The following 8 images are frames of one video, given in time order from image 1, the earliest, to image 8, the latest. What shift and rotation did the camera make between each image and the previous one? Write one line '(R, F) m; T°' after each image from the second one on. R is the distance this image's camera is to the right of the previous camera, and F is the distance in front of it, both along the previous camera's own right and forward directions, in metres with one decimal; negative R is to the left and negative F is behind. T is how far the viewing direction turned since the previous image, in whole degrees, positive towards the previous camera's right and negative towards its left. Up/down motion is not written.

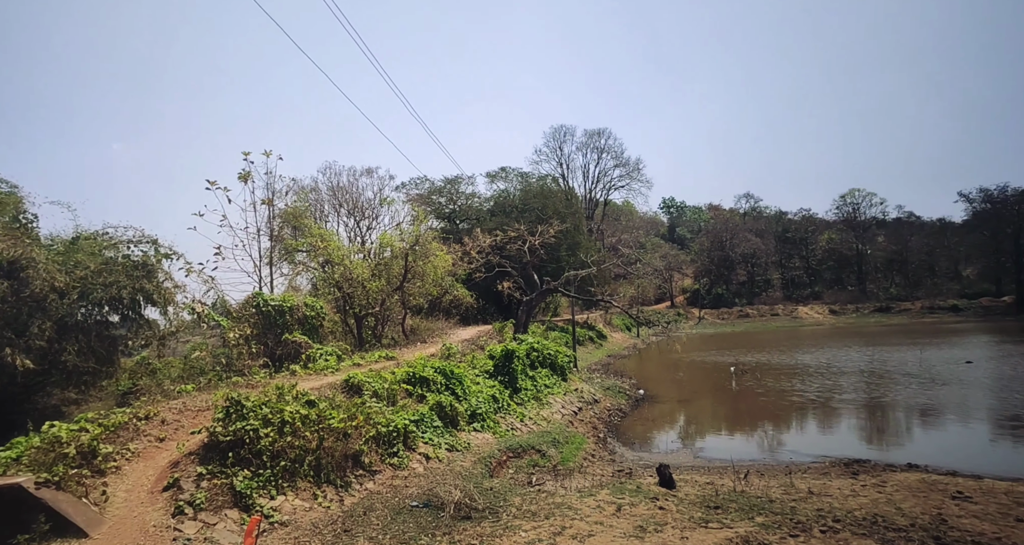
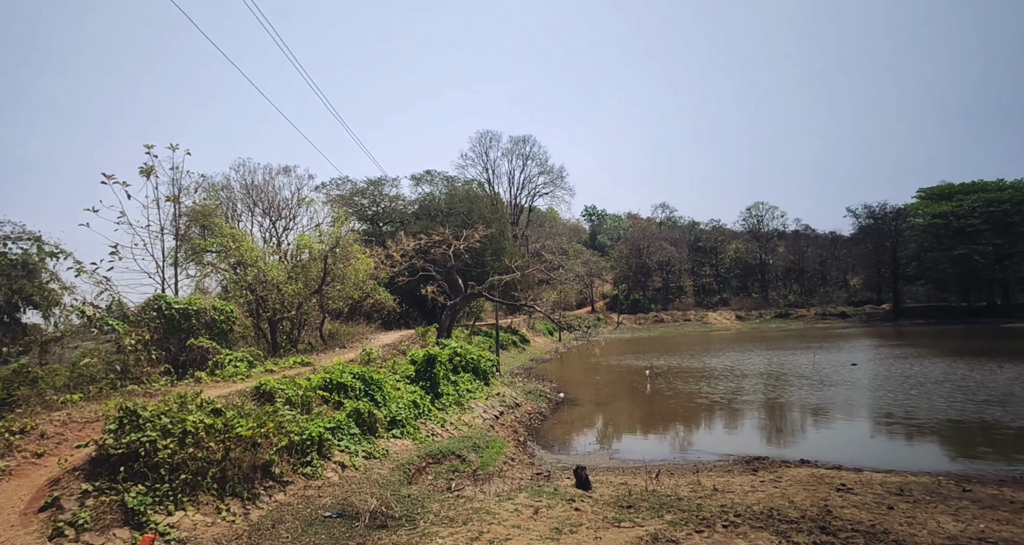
(+0.2, -0.1) m; +7°
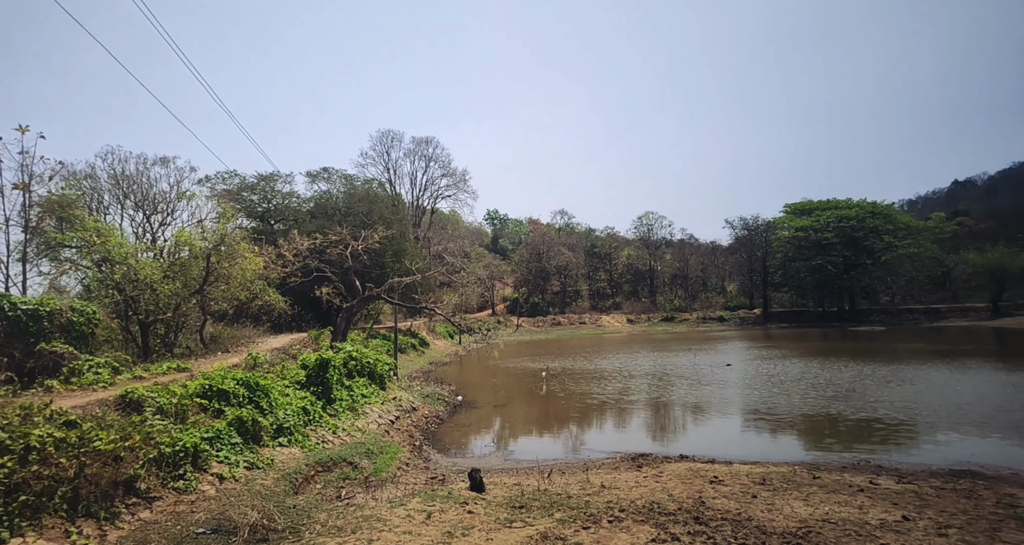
(+0.4, -0.1) m; +9°
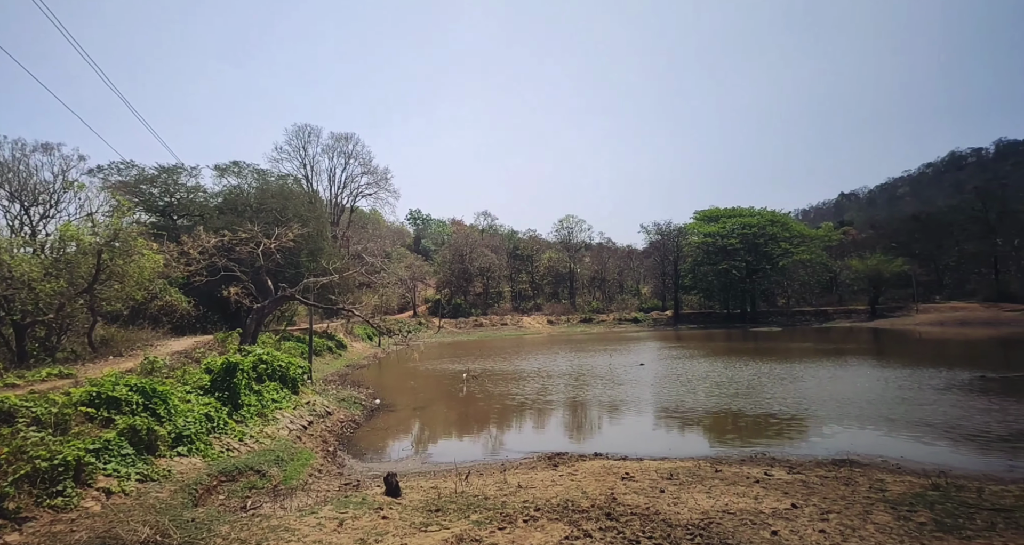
(+0.3, 0.0) m; +7°
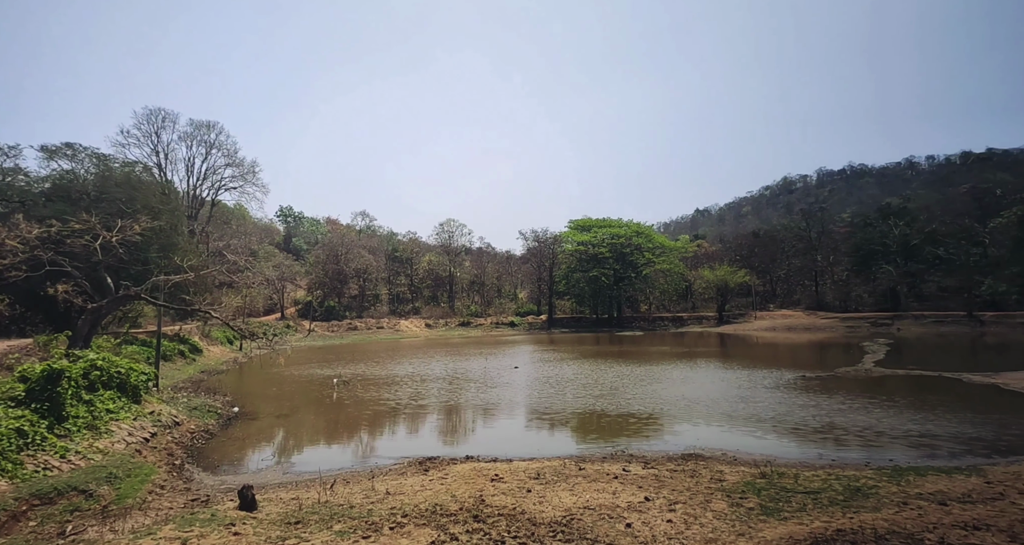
(+0.3, 0.0) m; +11°
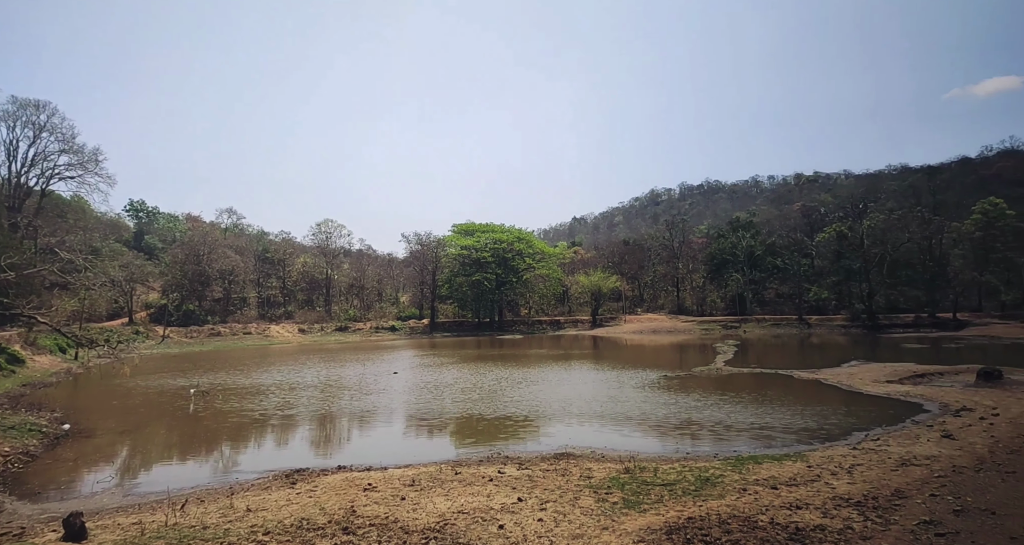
(+0.3, -0.1) m; +11°
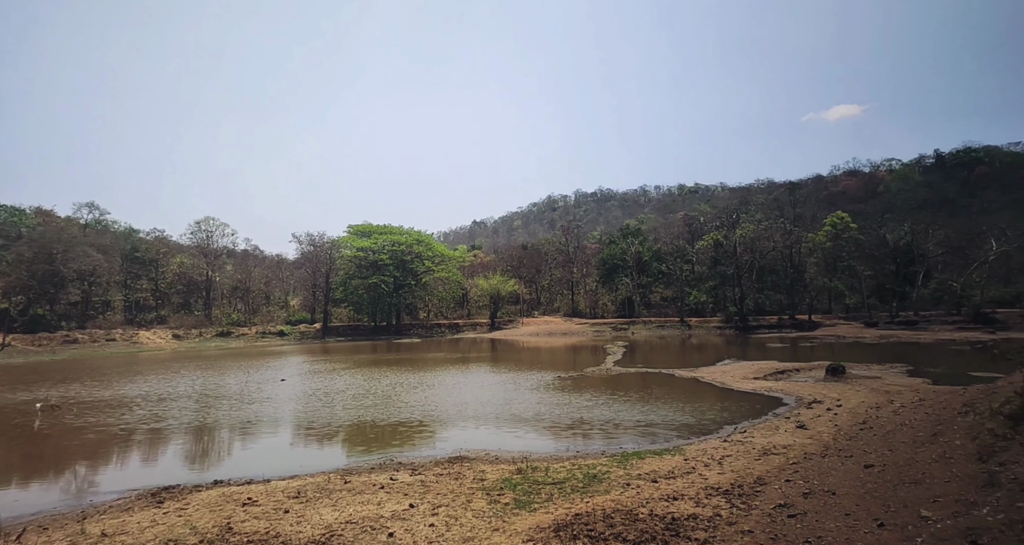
(+0.3, 0.0) m; +10°
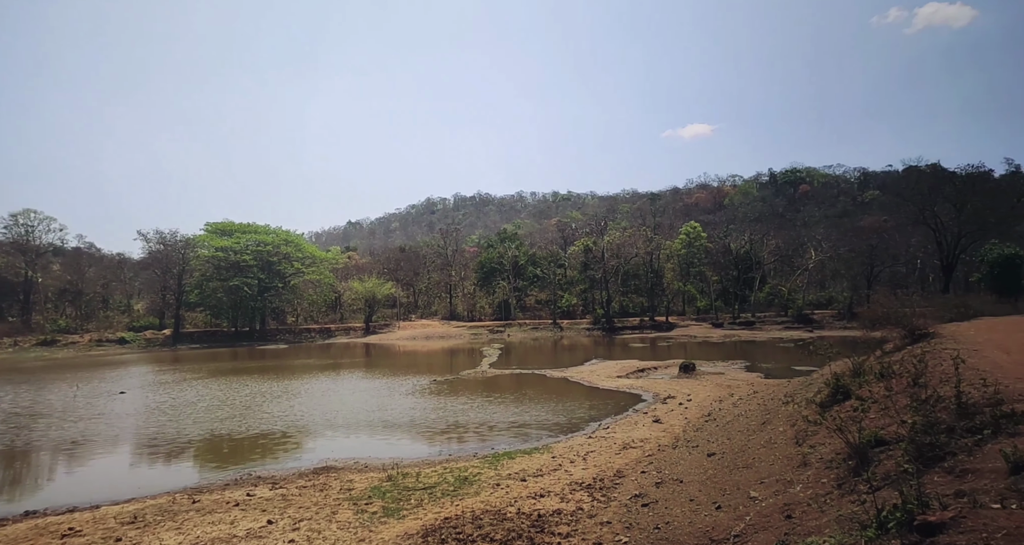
(+0.3, 0.0) m; +12°
